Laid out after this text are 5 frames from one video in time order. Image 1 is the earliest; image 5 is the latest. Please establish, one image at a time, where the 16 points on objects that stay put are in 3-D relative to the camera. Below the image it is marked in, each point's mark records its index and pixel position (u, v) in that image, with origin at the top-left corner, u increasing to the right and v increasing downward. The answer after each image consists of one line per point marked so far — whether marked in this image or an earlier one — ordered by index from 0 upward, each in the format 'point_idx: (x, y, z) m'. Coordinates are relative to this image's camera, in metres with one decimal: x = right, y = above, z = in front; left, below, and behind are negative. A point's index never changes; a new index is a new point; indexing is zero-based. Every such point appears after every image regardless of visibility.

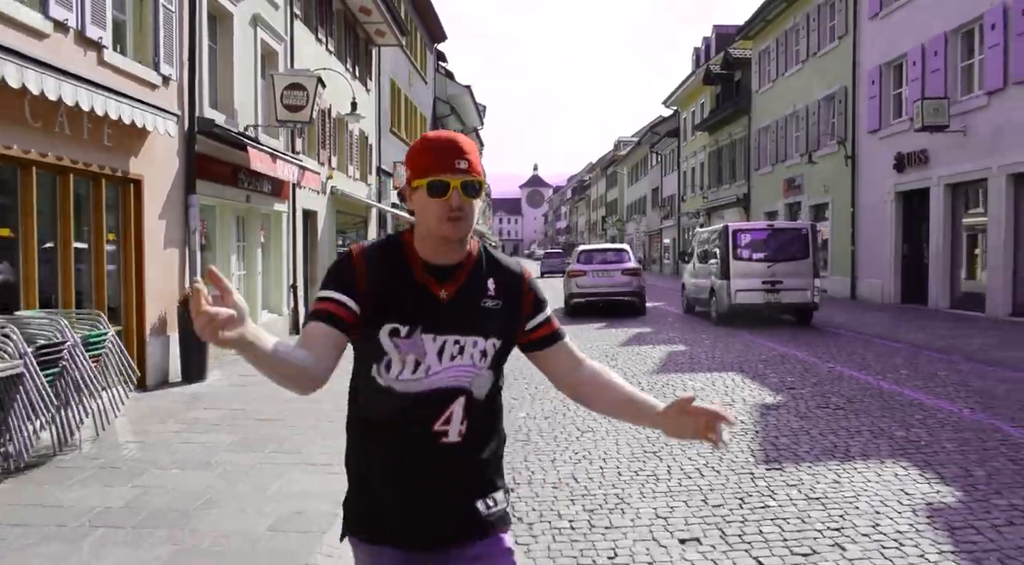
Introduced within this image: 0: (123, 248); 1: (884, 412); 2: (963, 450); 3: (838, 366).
0: (-3.9, +0.4, +8.7) m
1: (+3.3, -1.1, +7.7) m
2: (+3.2, -1.2, +6.2) m
3: (+4.0, -1.0, +10.7) m
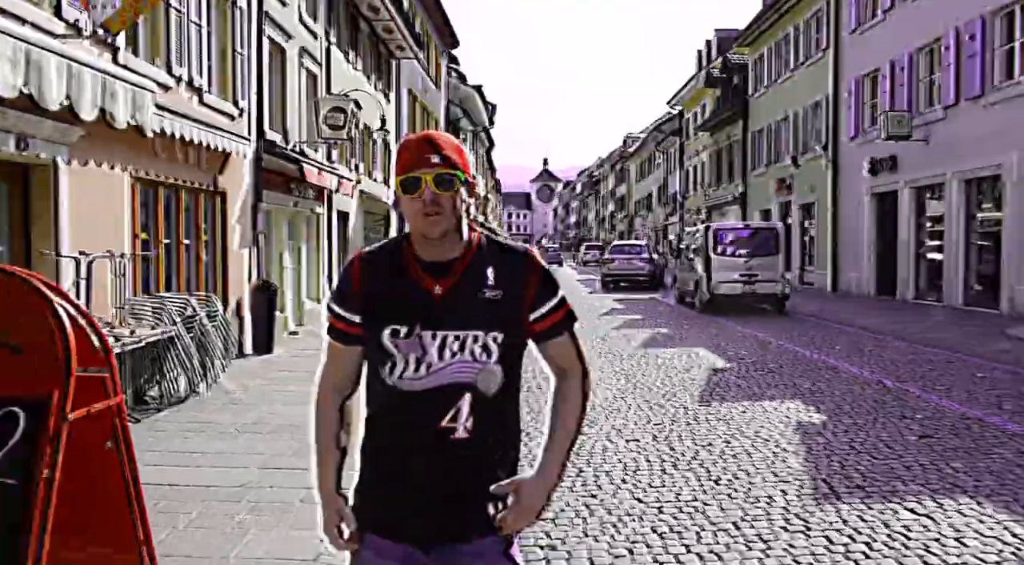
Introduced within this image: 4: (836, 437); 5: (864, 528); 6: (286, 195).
0: (-3.8, +0.5, +11.1) m
1: (+3.4, -1.0, +10.0) m
2: (+3.3, -1.1, +8.5) m
3: (+4.2, -0.9, +13.0) m
4: (+2.5, -1.2, +6.8) m
5: (+1.9, -1.3, +4.7) m
6: (-3.6, +1.4, +14.0) m
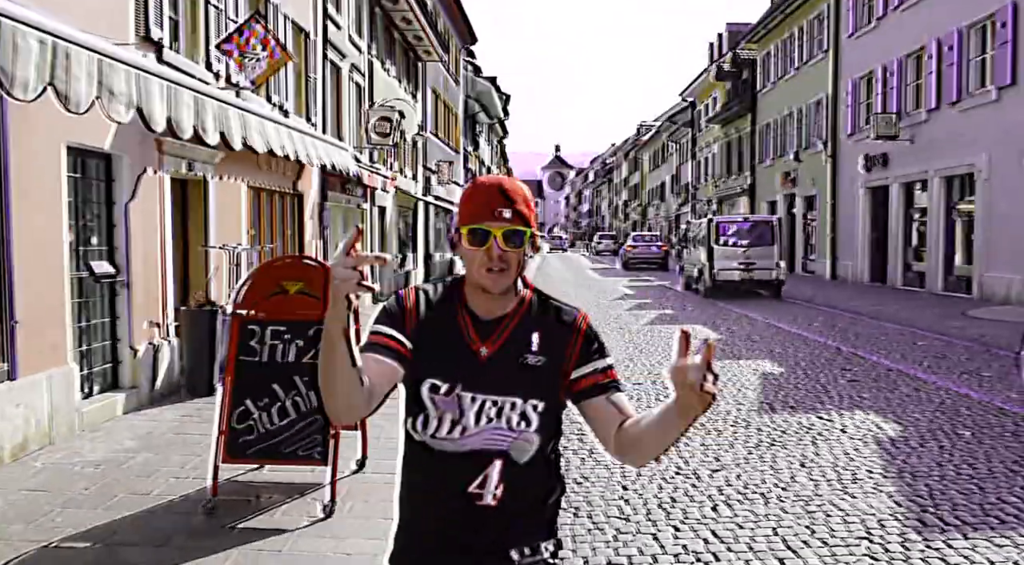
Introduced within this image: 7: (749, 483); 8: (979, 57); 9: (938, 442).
0: (-3.2, +0.7, +13.9) m
1: (+4.0, -0.8, +12.6) m
2: (+3.8, -0.9, +11.1) m
3: (+4.8, -0.7, +15.6) m
4: (+3.0, -1.0, +9.4) m
5: (+2.3, -1.2, +7.4) m
6: (-3.0, +1.7, +16.8) m
7: (+1.5, -1.3, +5.6) m
8: (+10.6, +5.0, +19.8) m
9: (+3.2, -1.2, +6.5) m
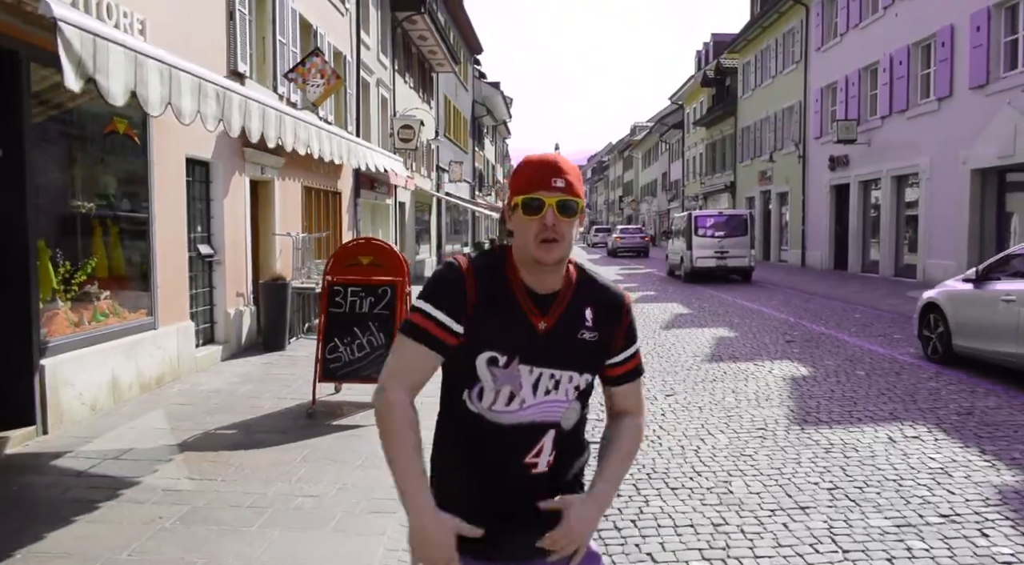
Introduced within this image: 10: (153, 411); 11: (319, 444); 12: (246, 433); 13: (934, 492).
0: (-3.3, +1.0, +16.0) m
1: (+3.9, -0.6, +14.8) m
2: (+3.8, -0.7, +13.3) m
3: (+4.7, -0.4, +17.8) m
4: (+3.0, -0.8, +11.6) m
5: (+2.4, -0.9, +9.6) m
6: (-3.1, +2.0, +18.9) m
7: (+1.6, -1.1, +7.8) m
8: (+10.5, +5.4, +22.1) m
9: (+3.3, -1.0, +8.8) m
10: (-3.0, -1.1, +7.3) m
11: (-1.4, -1.2, +6.4) m
12: (-2.0, -1.2, +6.7) m
13: (+2.5, -1.2, +5.1) m
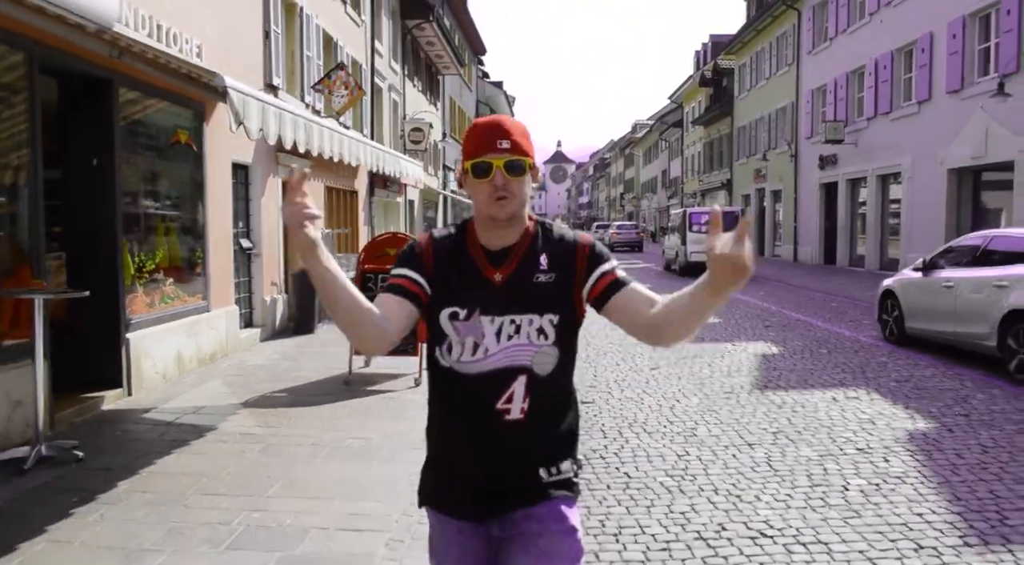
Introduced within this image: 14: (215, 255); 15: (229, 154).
0: (-3.2, +1.2, +17.3) m
1: (+4.0, -0.4, +16.1) m
2: (+3.9, -0.5, +14.6) m
3: (+4.8, -0.2, +19.1) m
4: (+3.1, -0.6, +12.9) m
5: (+2.4, -0.8, +10.8) m
6: (-3.0, +2.1, +20.1) m
7: (+1.7, -0.9, +9.1) m
8: (+10.6, +5.6, +23.3) m
9: (+3.3, -0.8, +10.0) m
10: (-3.0, -1.0, +8.6) m
11: (-1.4, -1.1, +7.6) m
12: (-2.0, -1.0, +7.9) m
13: (+2.5, -1.1, +6.3) m
14: (-3.4, +0.3, +9.9) m
15: (-3.4, +1.5, +10.4) m
